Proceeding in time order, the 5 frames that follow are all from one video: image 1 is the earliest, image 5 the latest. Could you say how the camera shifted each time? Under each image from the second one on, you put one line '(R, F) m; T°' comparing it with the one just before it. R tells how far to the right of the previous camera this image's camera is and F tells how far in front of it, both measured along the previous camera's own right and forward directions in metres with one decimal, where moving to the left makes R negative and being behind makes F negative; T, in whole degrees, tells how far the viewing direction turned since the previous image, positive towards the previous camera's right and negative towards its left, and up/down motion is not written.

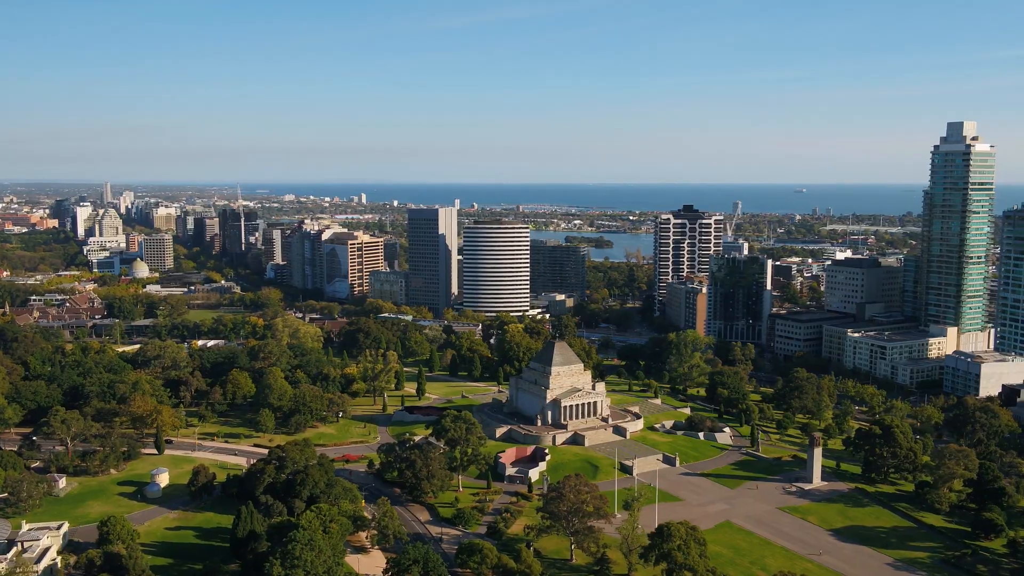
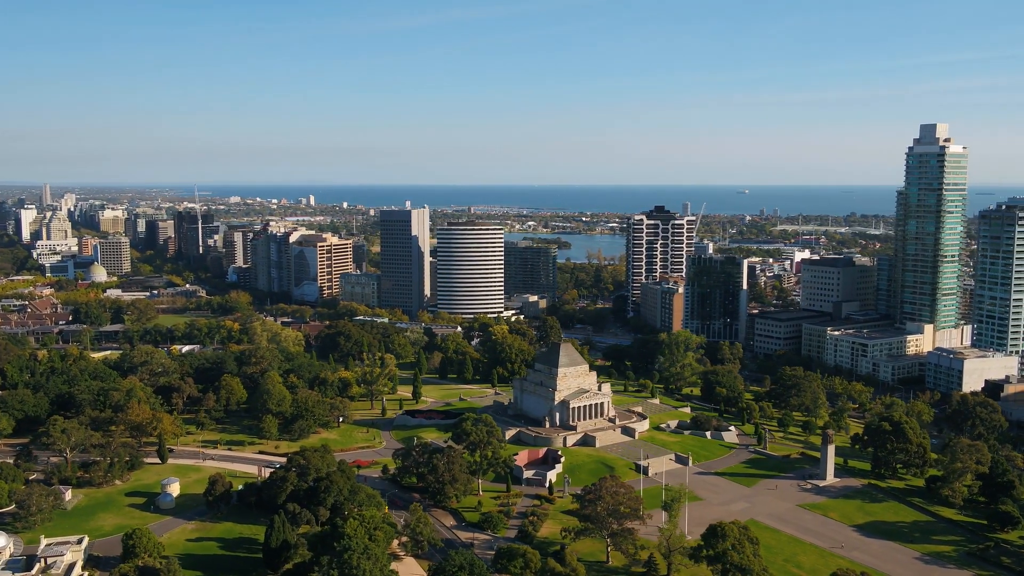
(-3.7, +0.5) m; +3°
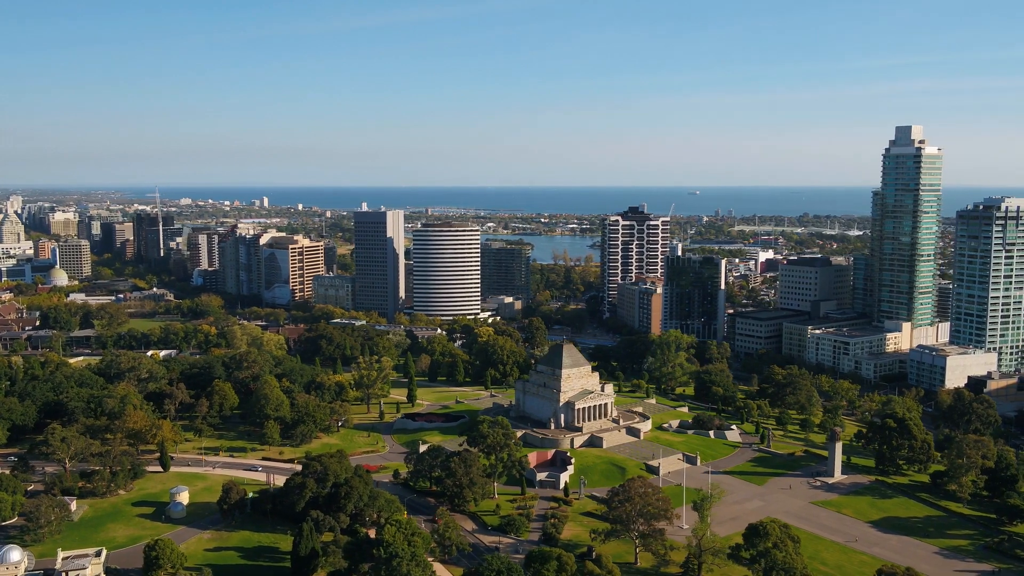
(-3.1, +0.4) m; +3°
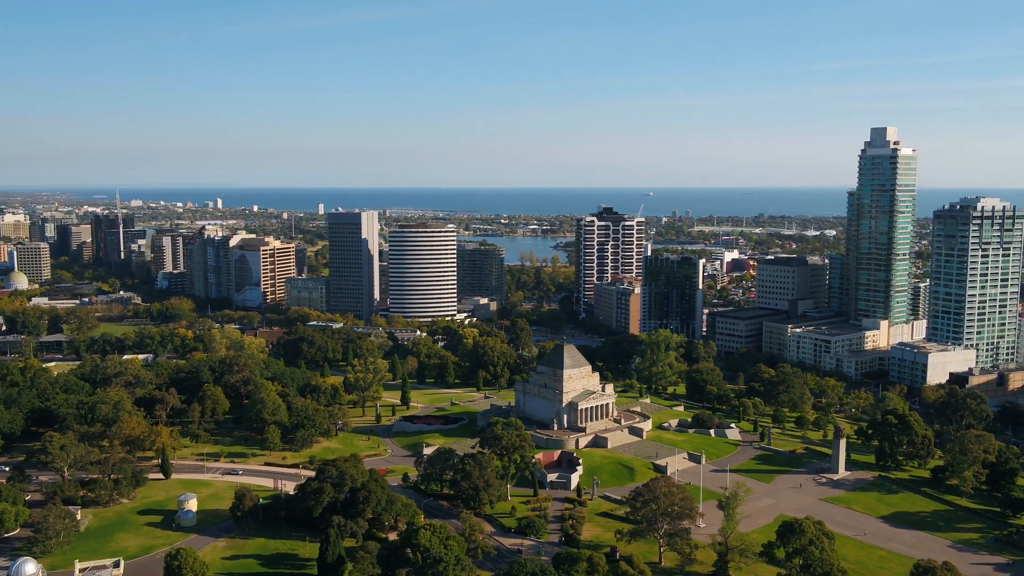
(-2.9, +0.3) m; +3°
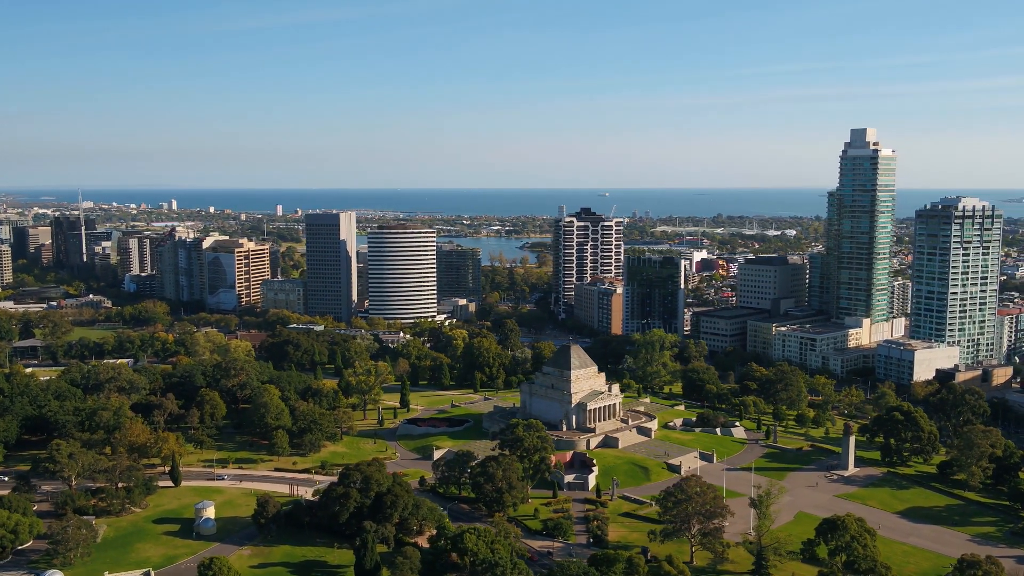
(-3.1, +0.3) m; +2°
